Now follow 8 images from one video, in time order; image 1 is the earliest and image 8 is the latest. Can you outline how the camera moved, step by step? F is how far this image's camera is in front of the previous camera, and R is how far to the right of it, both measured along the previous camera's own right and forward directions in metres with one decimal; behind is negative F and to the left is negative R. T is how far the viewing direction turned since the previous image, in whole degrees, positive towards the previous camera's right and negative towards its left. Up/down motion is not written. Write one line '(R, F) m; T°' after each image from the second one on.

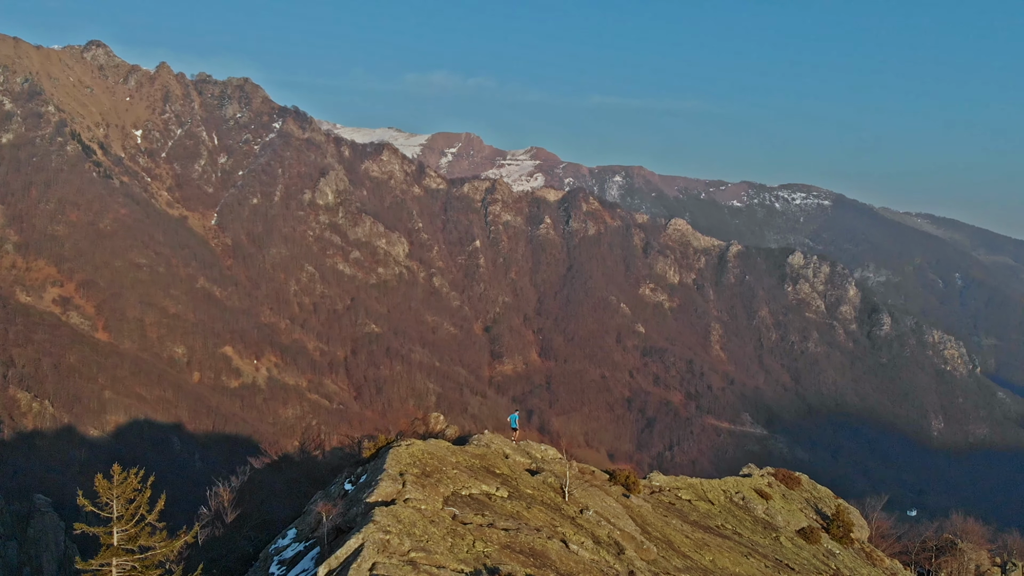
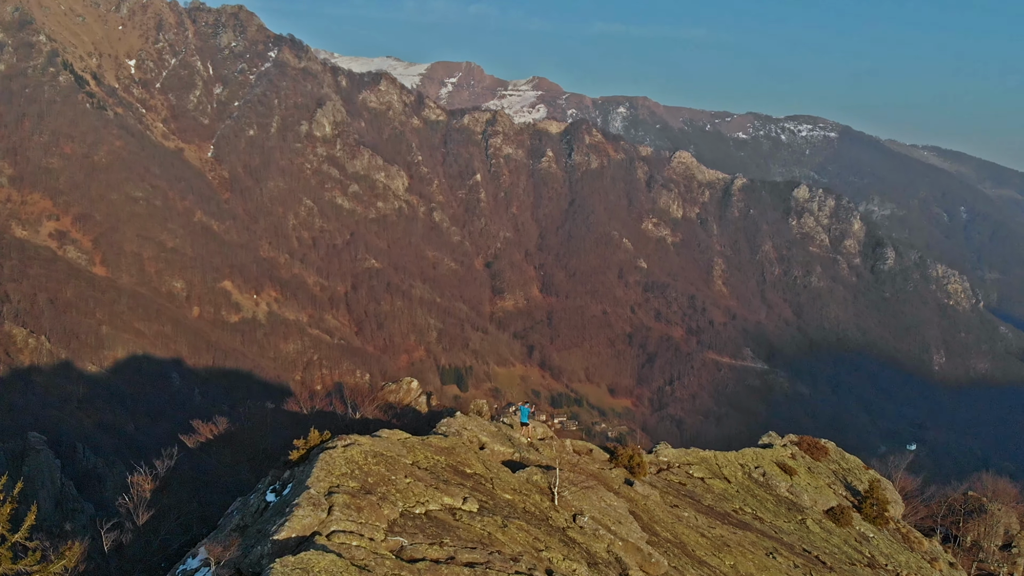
(+0.3, +2.5) m; 0°
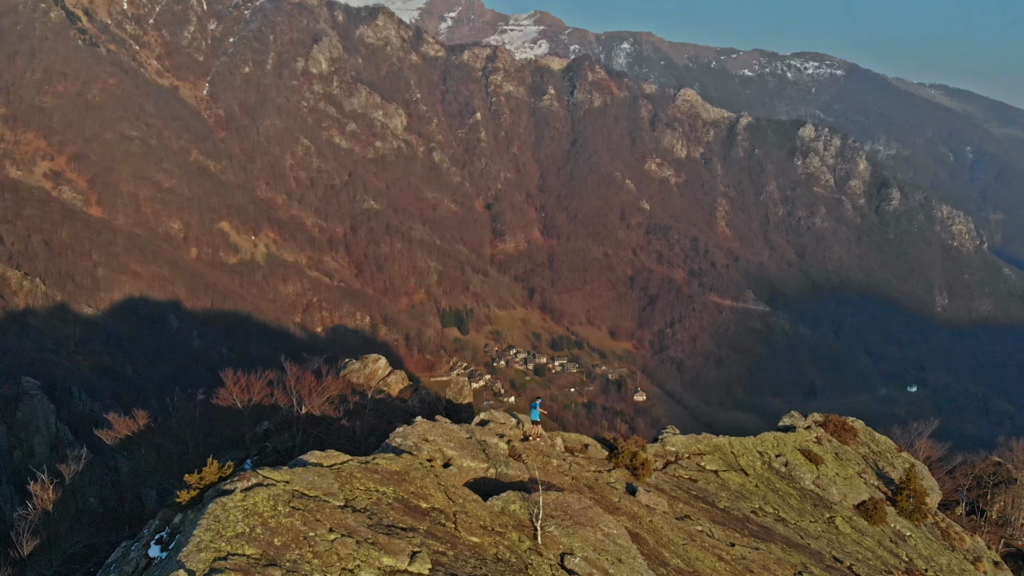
(+0.3, +2.1) m; 0°
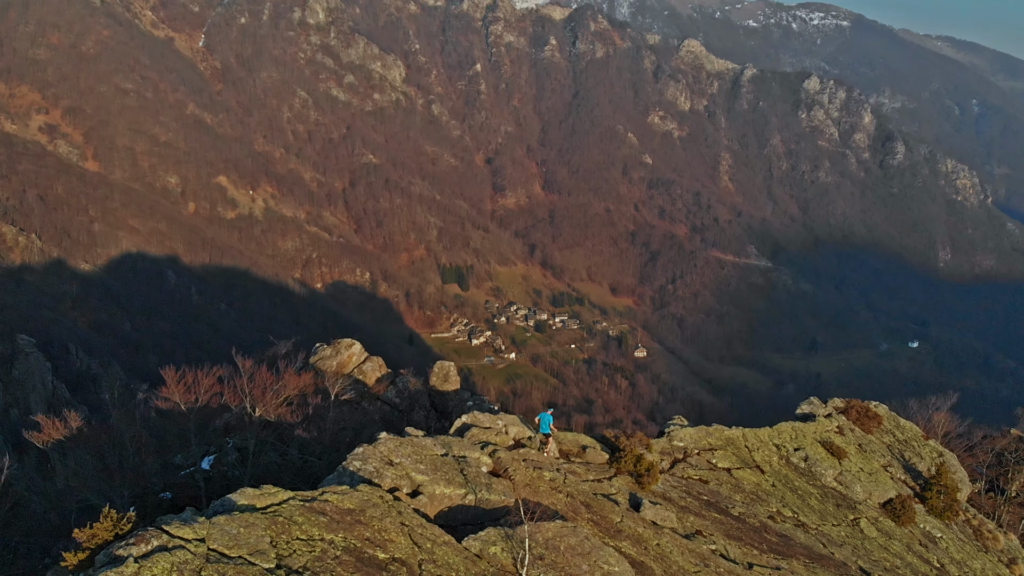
(+0.1, +1.3) m; 0°
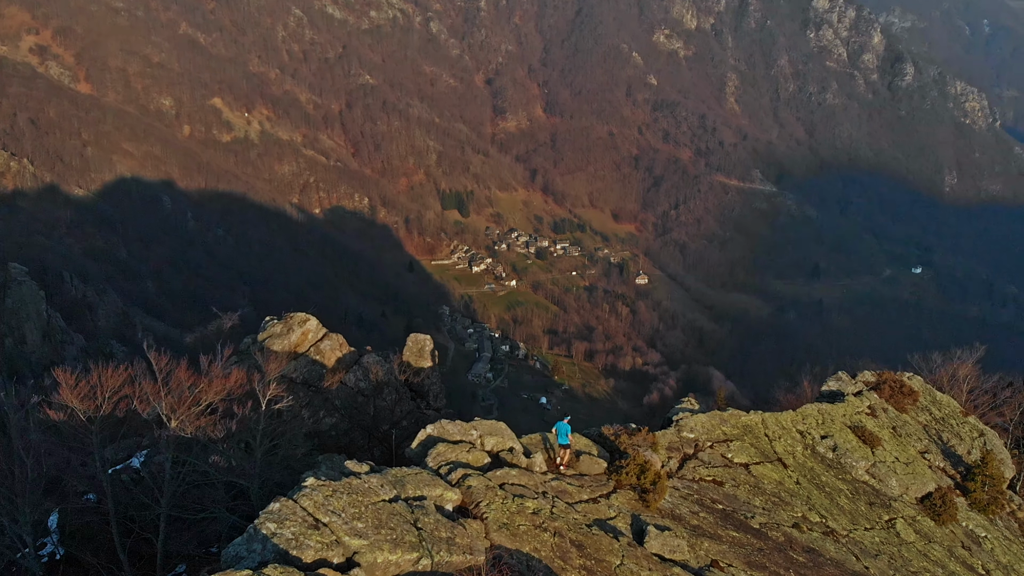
(+0.2, +1.7) m; 0°
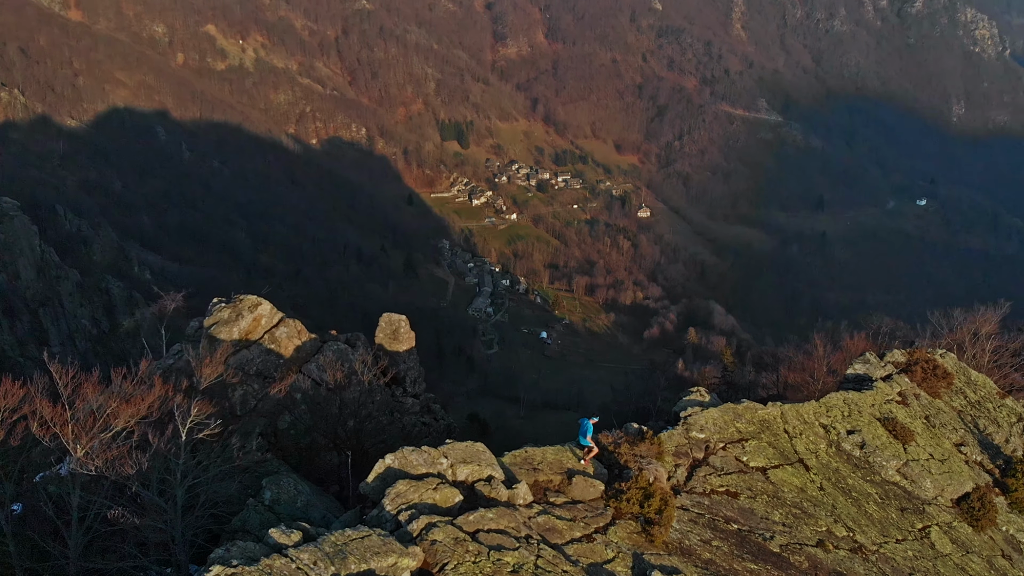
(+0.2, +1.3) m; 0°
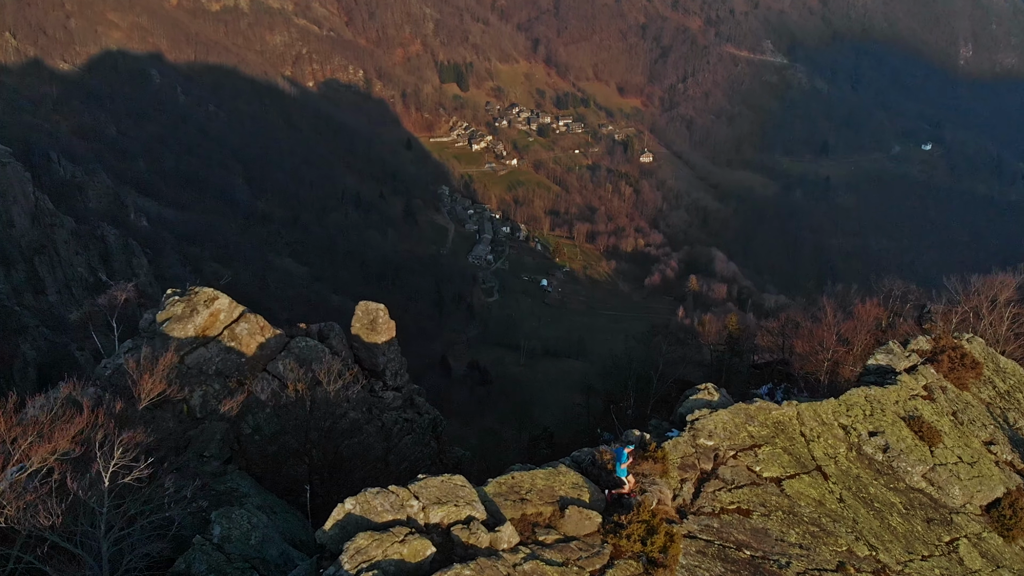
(+0.1, +0.9) m; 0°
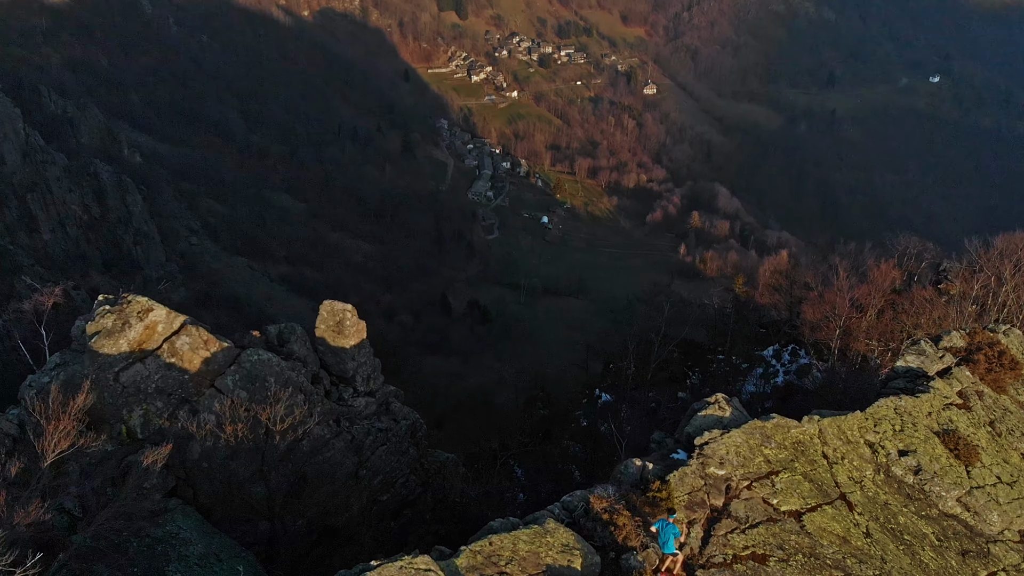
(+0.1, +1.0) m; 0°
